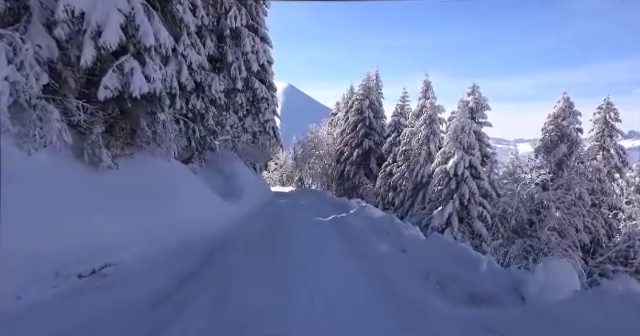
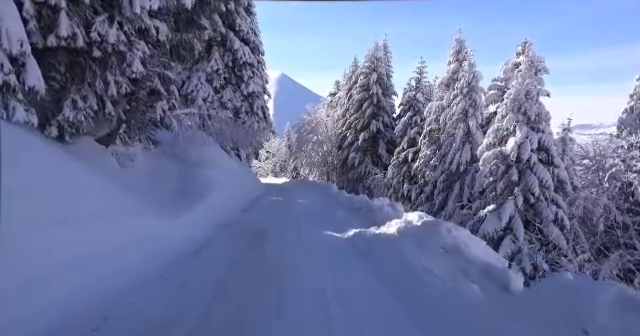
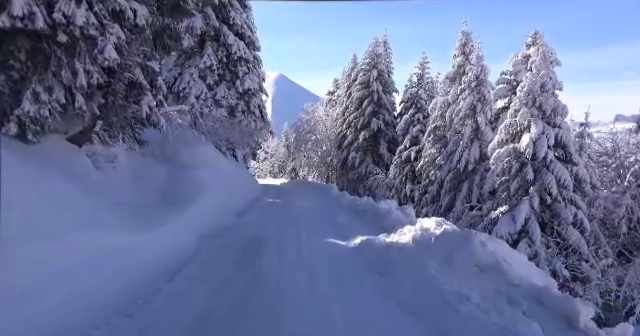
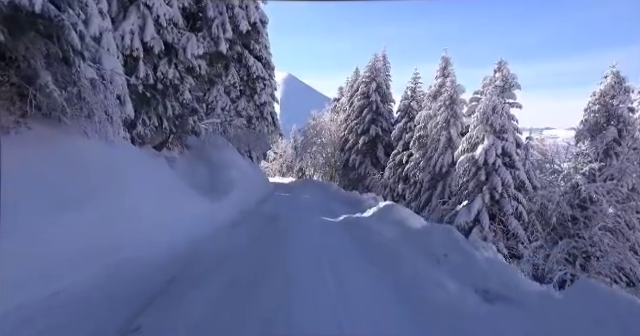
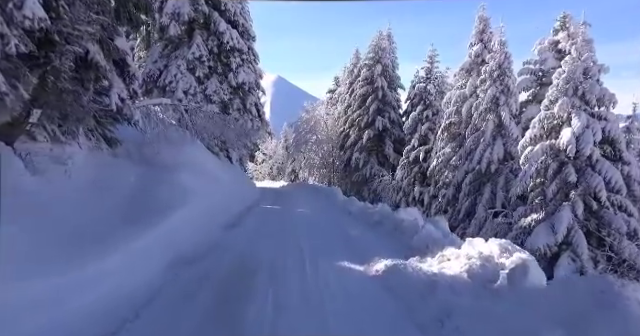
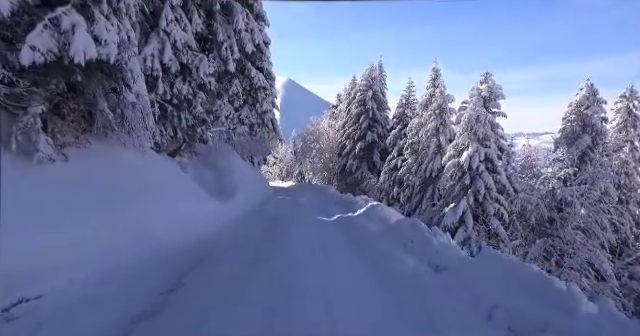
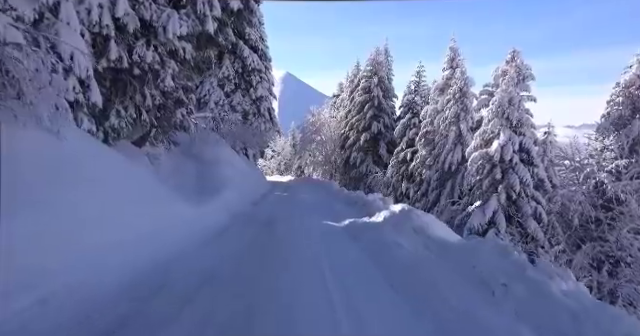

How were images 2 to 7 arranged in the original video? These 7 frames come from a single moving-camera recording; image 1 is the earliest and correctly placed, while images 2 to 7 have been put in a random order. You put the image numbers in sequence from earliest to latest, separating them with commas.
6, 4, 7, 2, 3, 5
